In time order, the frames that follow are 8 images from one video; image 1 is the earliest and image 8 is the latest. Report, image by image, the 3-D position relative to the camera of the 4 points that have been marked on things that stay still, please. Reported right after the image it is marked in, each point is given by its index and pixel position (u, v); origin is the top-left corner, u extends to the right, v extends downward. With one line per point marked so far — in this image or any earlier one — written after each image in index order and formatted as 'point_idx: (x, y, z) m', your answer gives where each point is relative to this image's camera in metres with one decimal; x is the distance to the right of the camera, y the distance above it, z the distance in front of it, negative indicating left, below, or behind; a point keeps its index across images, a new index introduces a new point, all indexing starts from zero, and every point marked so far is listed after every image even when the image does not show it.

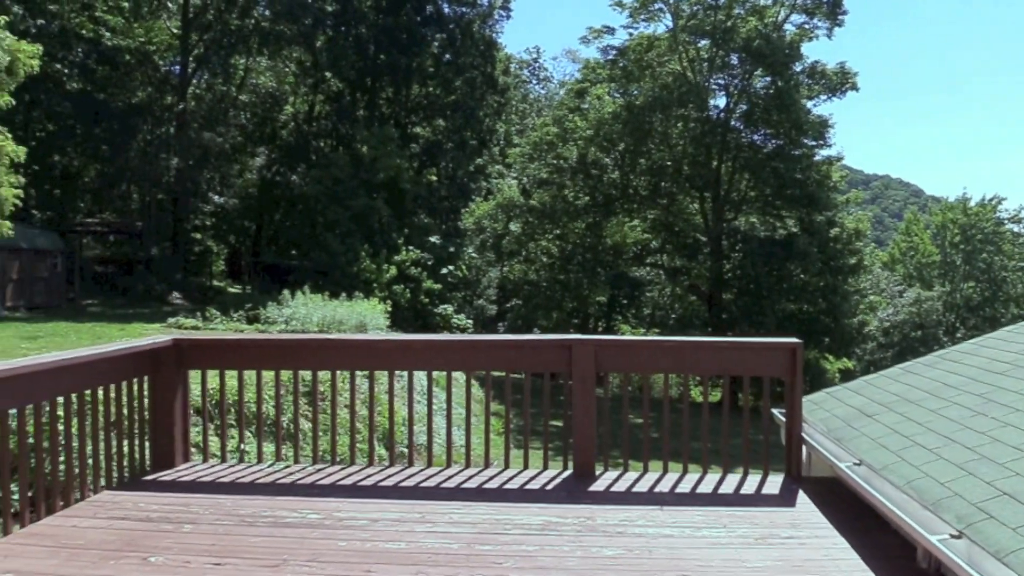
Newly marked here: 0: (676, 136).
0: (+3.5, +3.3, +19.2) m
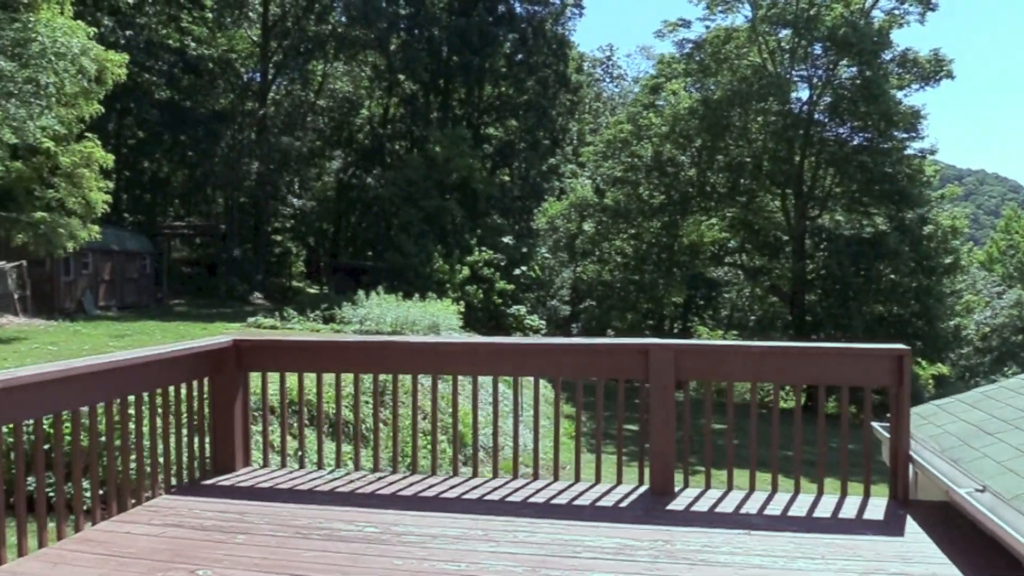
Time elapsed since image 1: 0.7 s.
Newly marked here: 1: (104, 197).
0: (+5.1, +3.3, +18.7) m
1: (-7.1, +1.6, +15.7) m
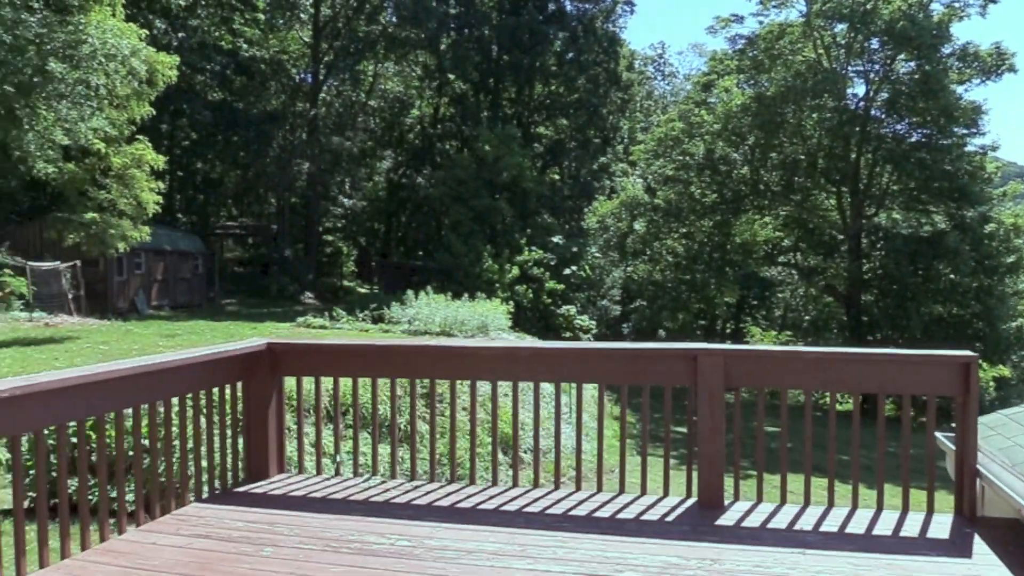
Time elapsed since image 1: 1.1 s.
0: (+6.0, +3.3, +18.2) m
1: (-6.3, +1.6, +15.9) m
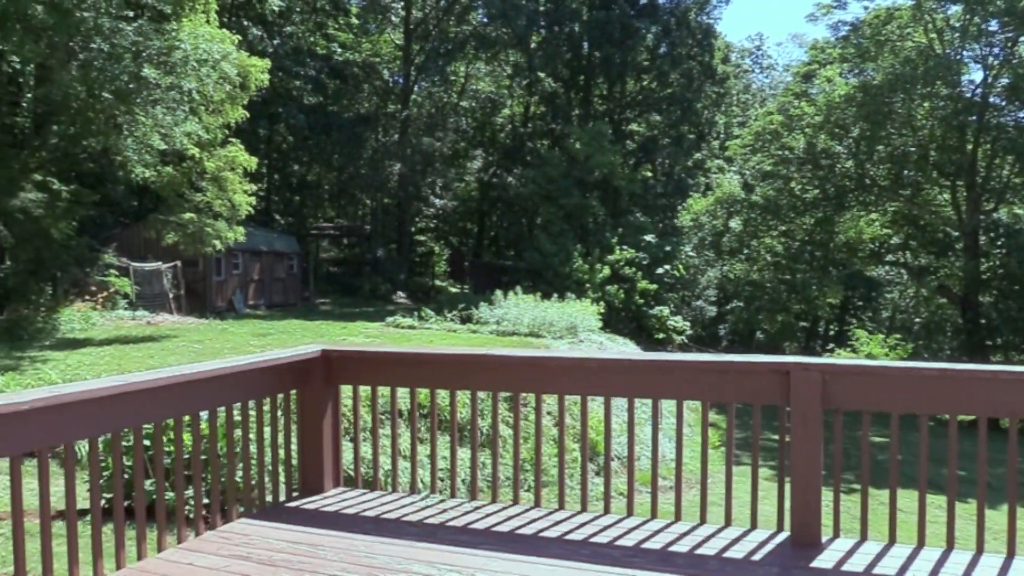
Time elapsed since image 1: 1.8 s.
0: (+7.8, +3.2, +17.1) m
1: (-4.7, +1.6, +16.1) m
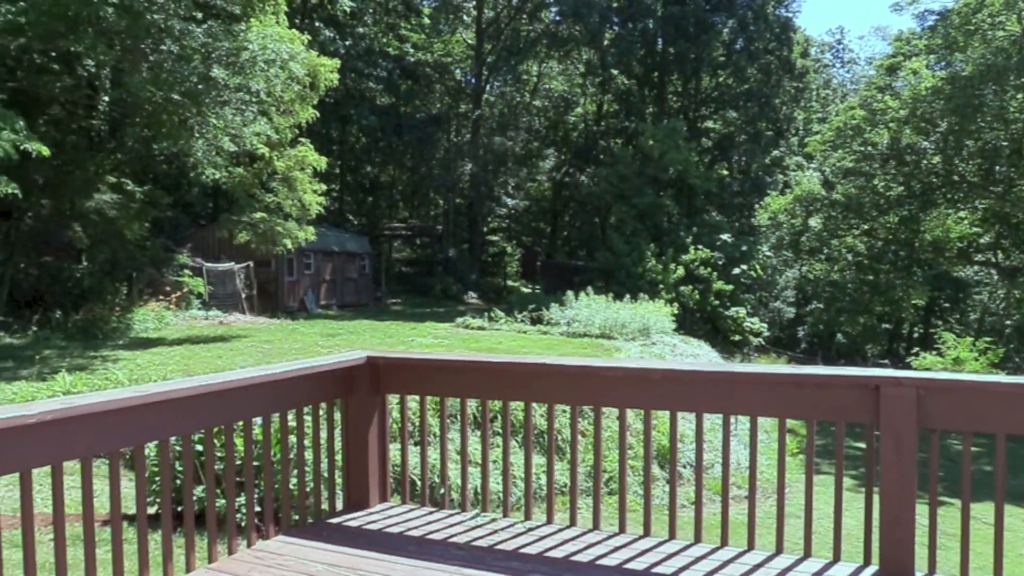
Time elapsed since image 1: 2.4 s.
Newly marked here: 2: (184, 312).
0: (+9.1, +3.2, +16.1) m
1: (-3.5, +1.6, +16.2) m
2: (-6.1, -0.4, +16.6) m
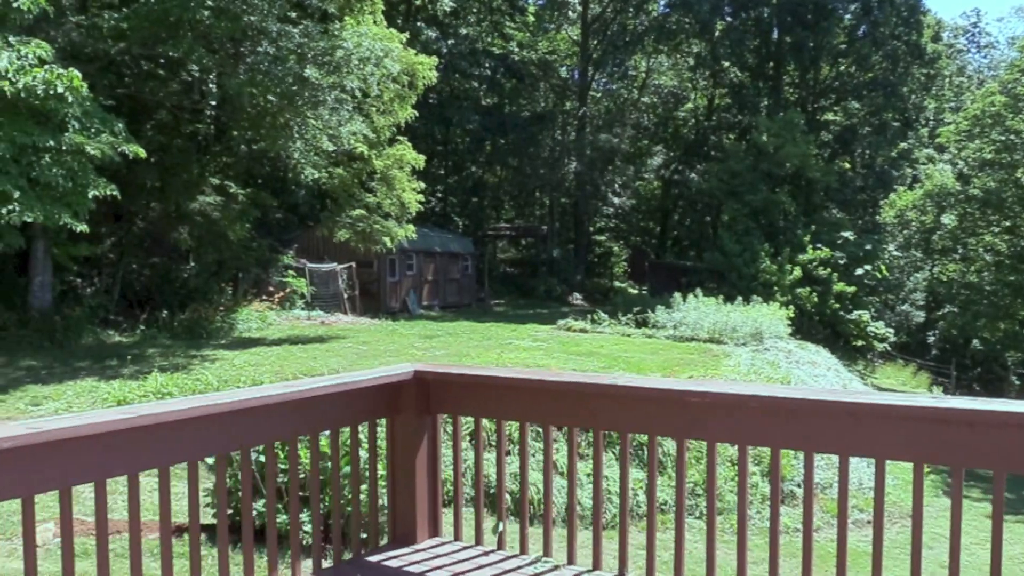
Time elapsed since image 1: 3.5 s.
0: (+10.8, +3.2, +14.5) m
1: (-1.7, +1.6, +16.0) m
2: (-4.2, -0.5, +16.8) m
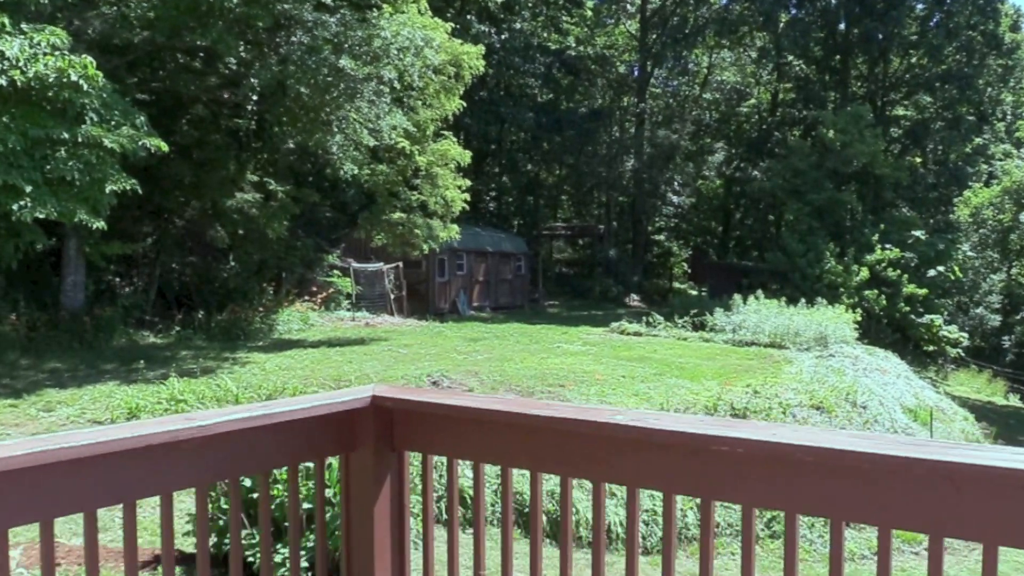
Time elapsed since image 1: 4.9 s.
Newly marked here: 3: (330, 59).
0: (+11.5, +3.1, +13.0) m
1: (-0.8, +1.6, +15.4) m
2: (-3.3, -0.5, +16.4) m
3: (-2.3, +2.9, +11.3) m
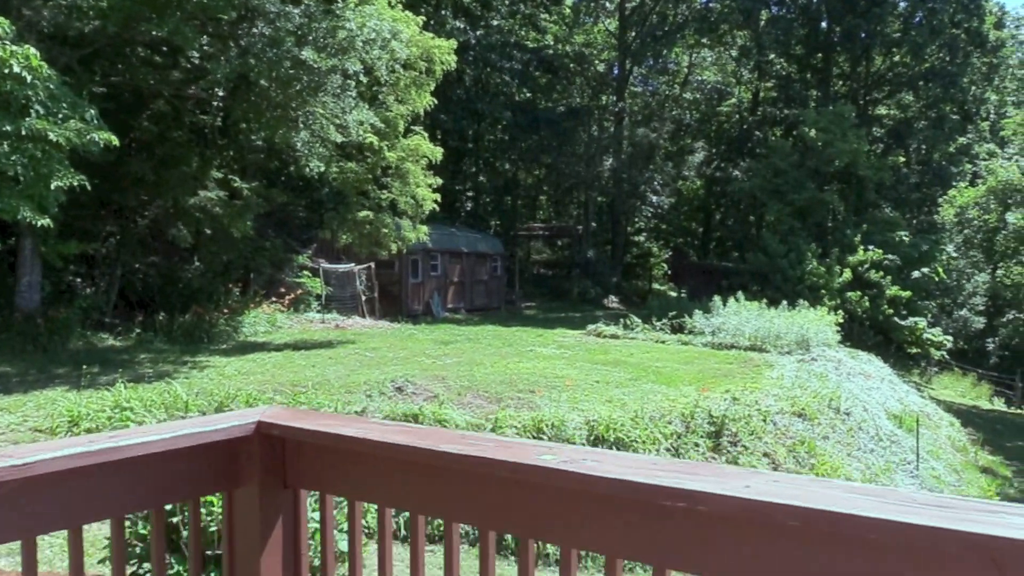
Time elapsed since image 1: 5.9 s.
0: (+11.1, +3.1, +12.9) m
1: (-1.3, +1.5, +15.0) m
2: (-3.8, -0.5, +15.9) m
3: (-2.6, +2.9, +10.8) m
